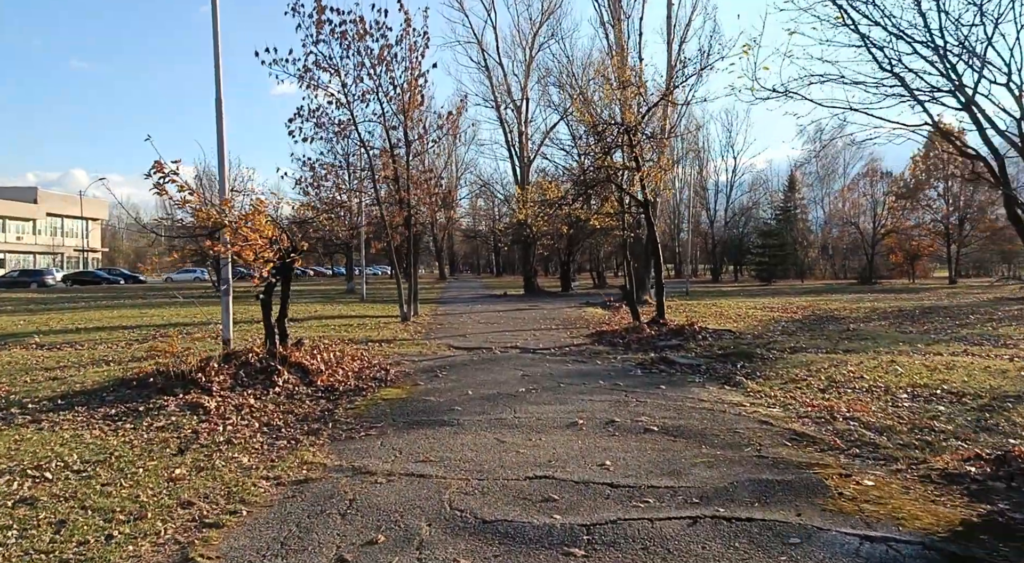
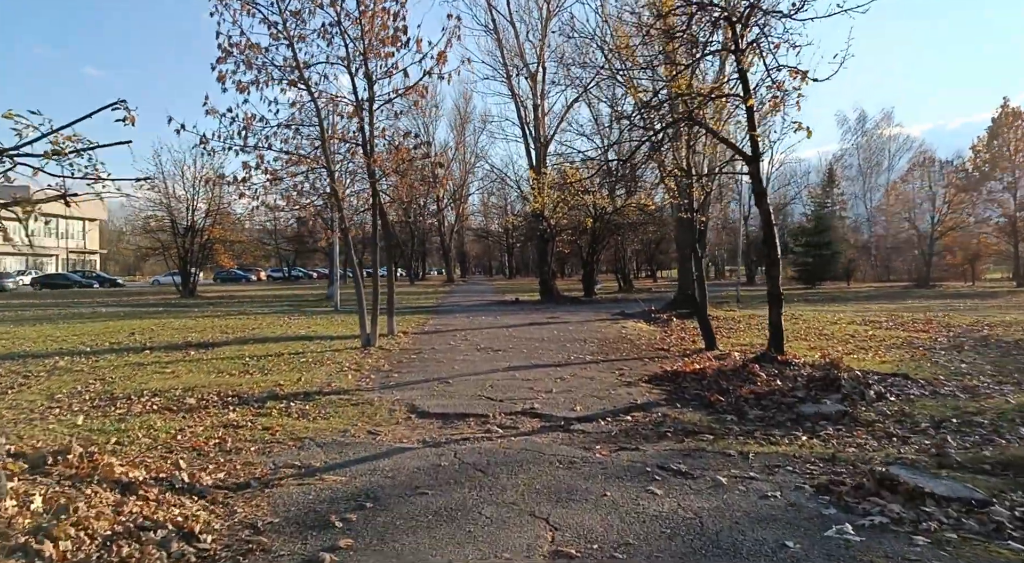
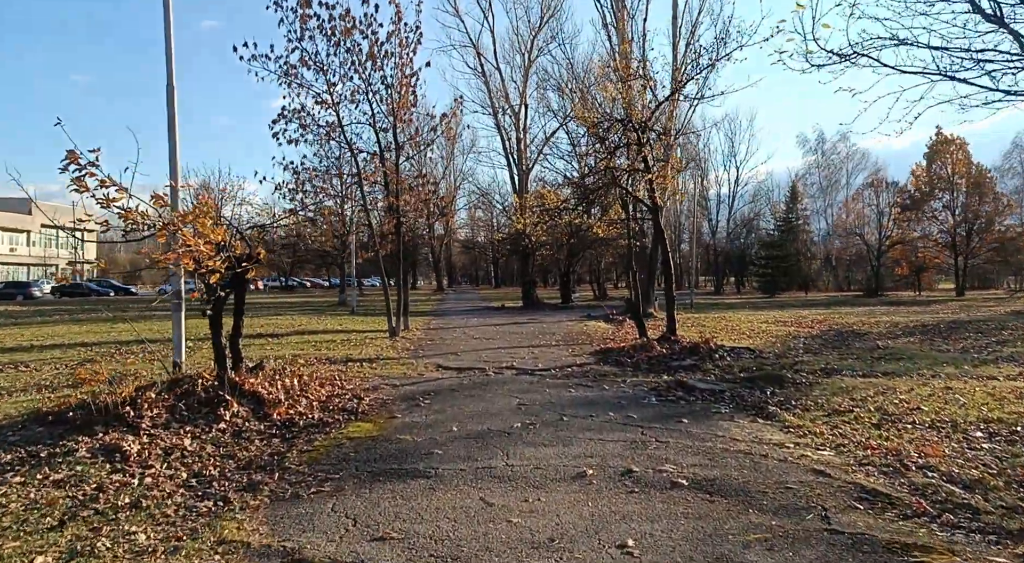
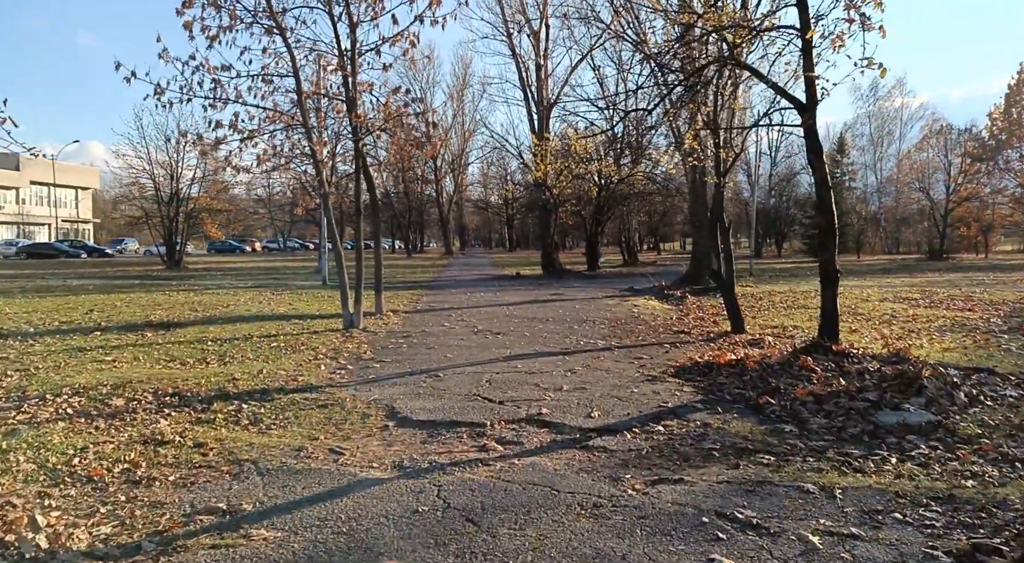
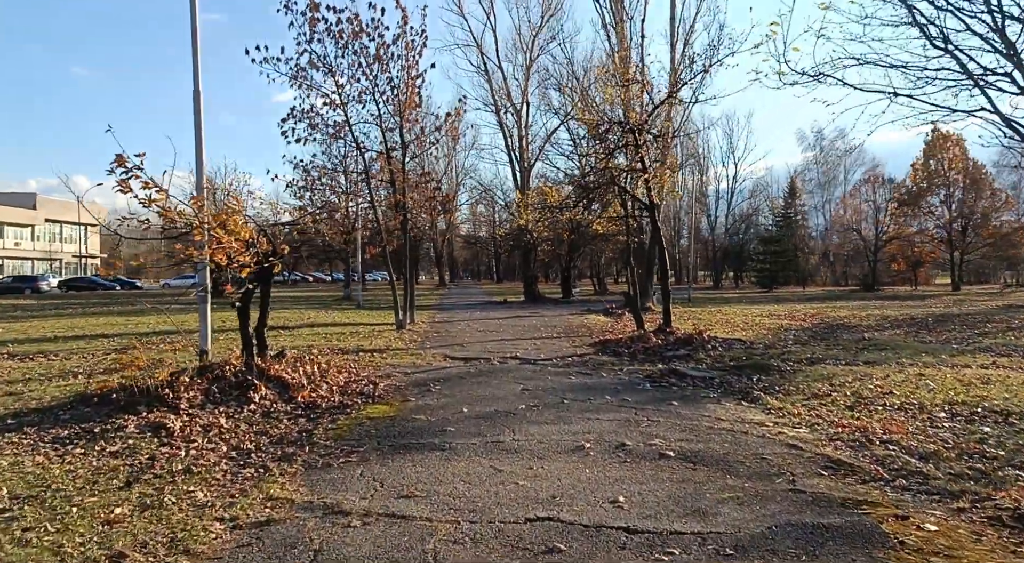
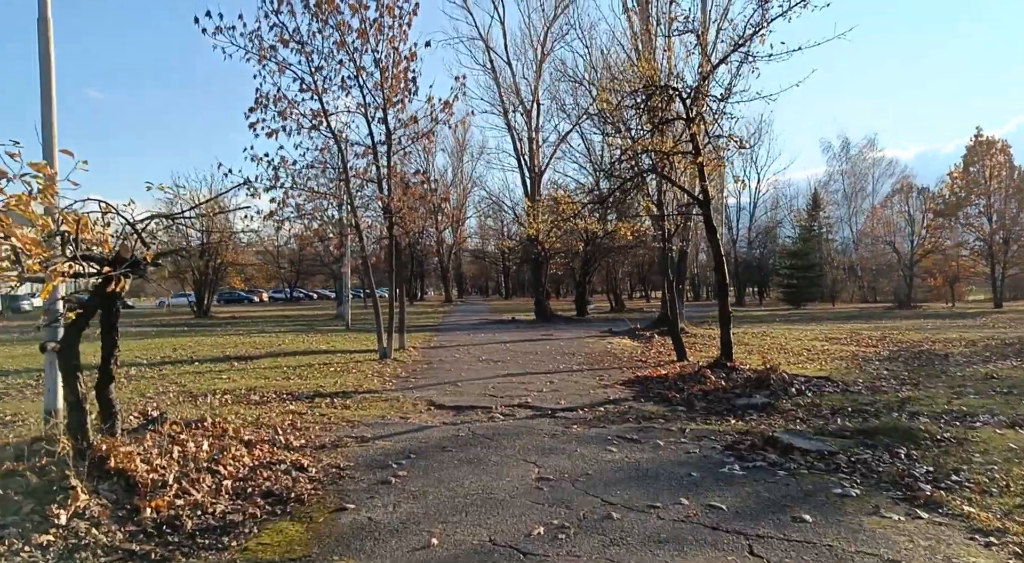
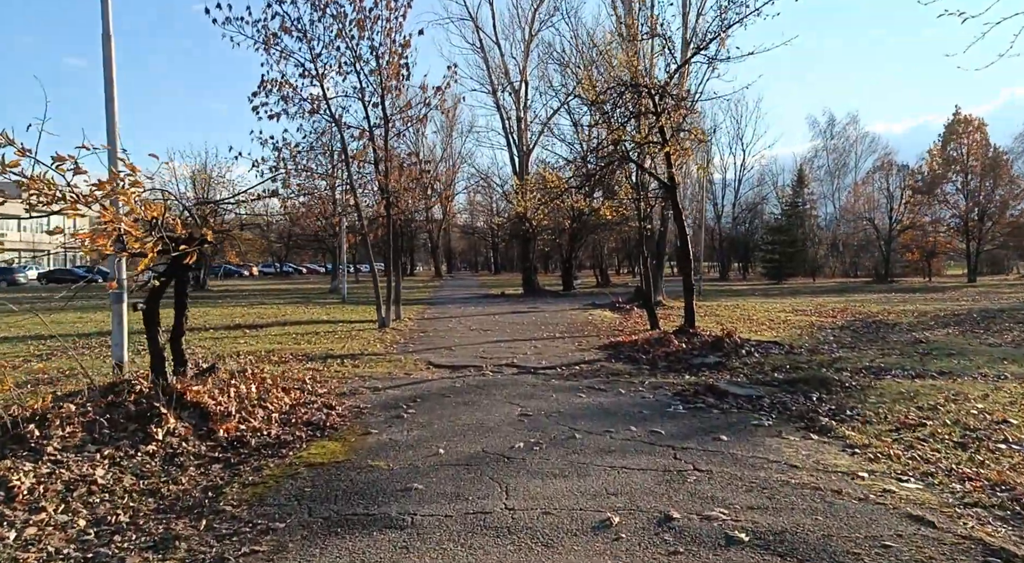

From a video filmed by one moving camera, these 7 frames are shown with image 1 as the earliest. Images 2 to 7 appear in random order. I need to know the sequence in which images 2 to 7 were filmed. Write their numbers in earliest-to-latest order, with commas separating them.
5, 3, 7, 6, 2, 4
